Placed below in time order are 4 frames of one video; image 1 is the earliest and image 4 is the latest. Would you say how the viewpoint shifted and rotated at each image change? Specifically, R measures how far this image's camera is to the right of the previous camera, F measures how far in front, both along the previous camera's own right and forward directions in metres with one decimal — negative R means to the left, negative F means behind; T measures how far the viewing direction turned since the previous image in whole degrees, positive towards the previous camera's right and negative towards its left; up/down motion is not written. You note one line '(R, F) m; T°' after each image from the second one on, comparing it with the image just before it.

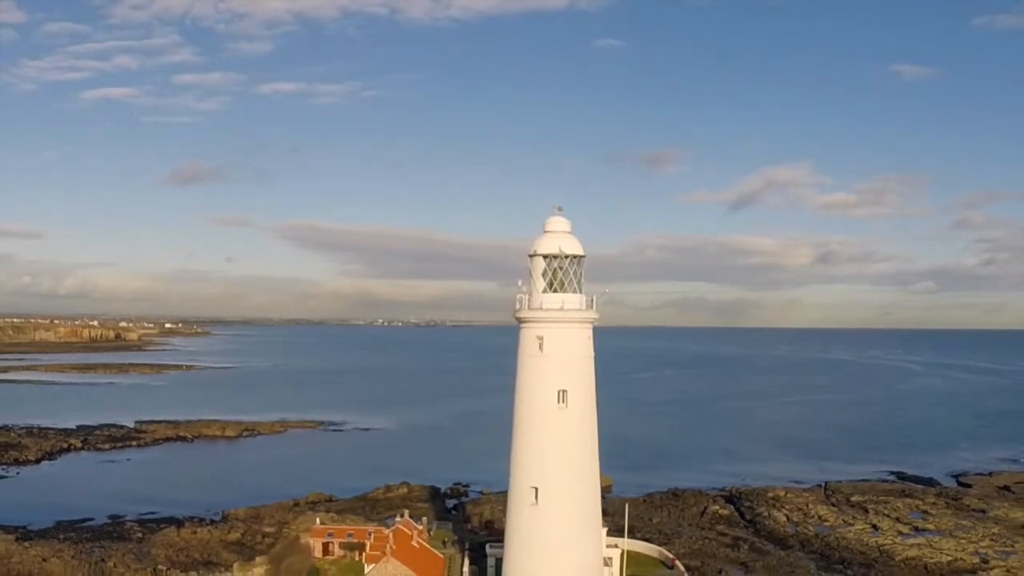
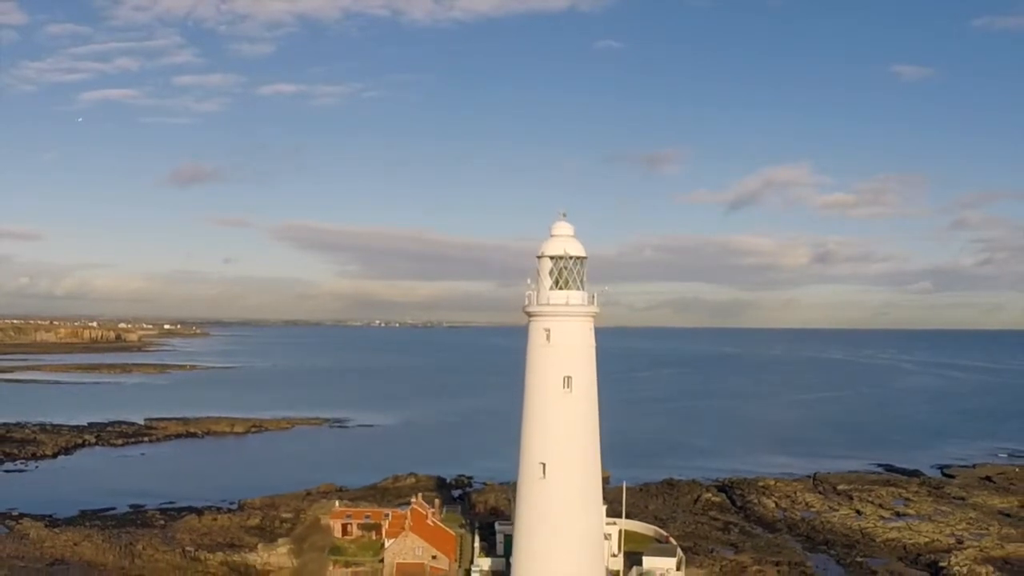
(-0.3, -2.4) m; 0°
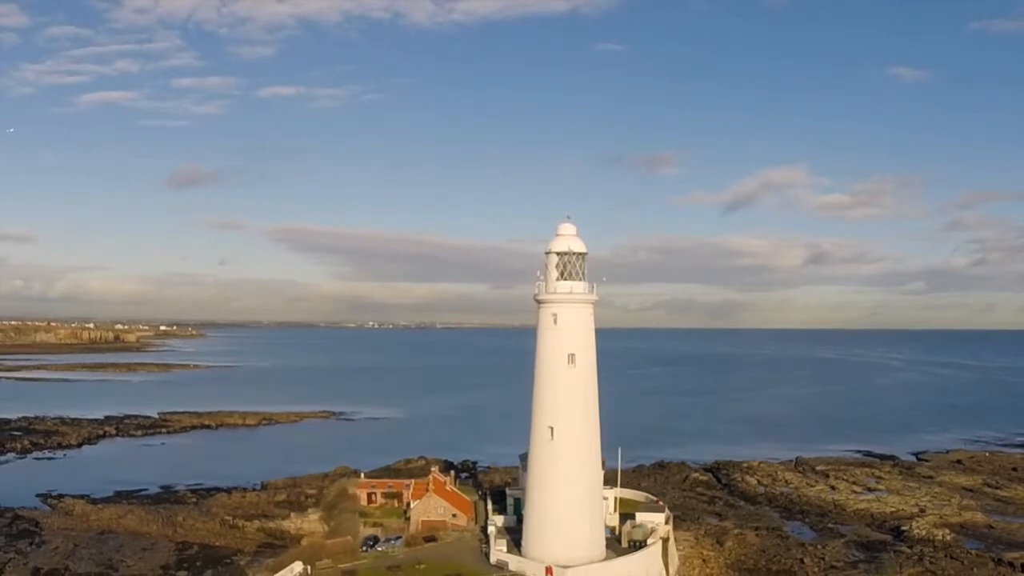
(-0.5, -4.0) m; 0°
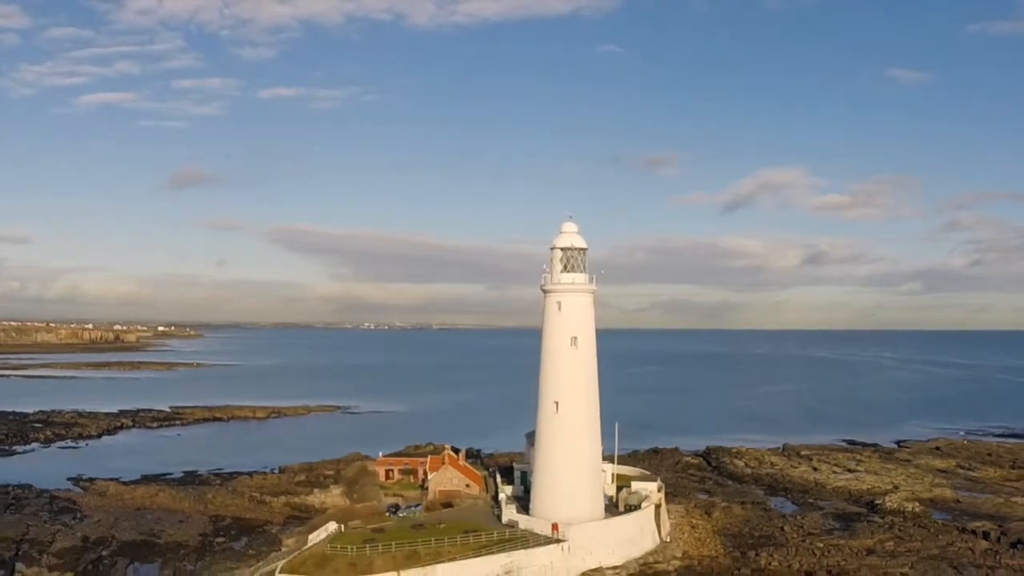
(-0.4, -3.4) m; 0°
